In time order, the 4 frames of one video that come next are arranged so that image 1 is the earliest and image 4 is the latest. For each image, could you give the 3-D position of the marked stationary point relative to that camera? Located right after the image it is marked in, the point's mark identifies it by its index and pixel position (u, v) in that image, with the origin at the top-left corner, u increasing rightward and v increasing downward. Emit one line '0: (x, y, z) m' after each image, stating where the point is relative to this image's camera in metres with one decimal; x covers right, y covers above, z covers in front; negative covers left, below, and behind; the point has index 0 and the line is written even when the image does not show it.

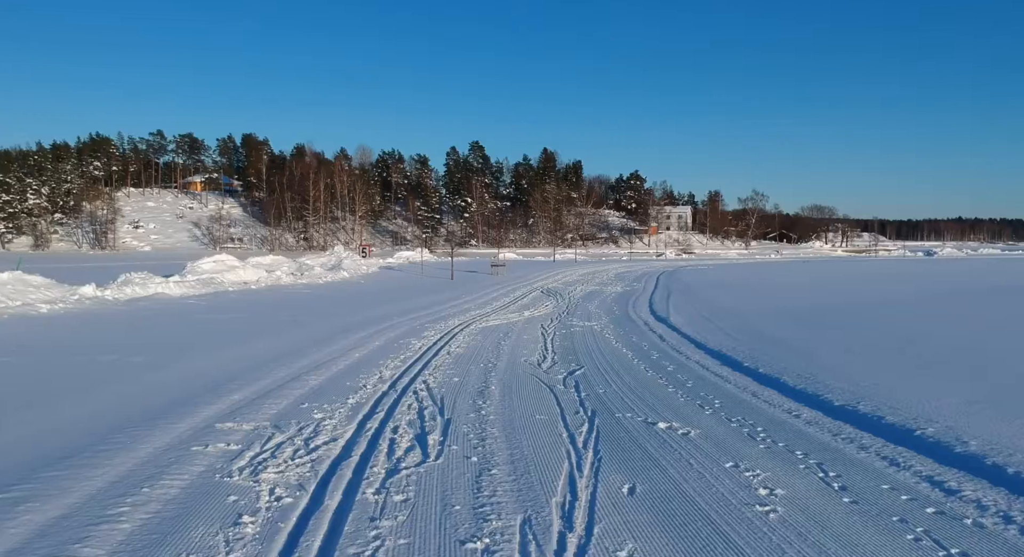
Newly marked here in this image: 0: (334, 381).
0: (-2.5, -1.4, +8.4) m
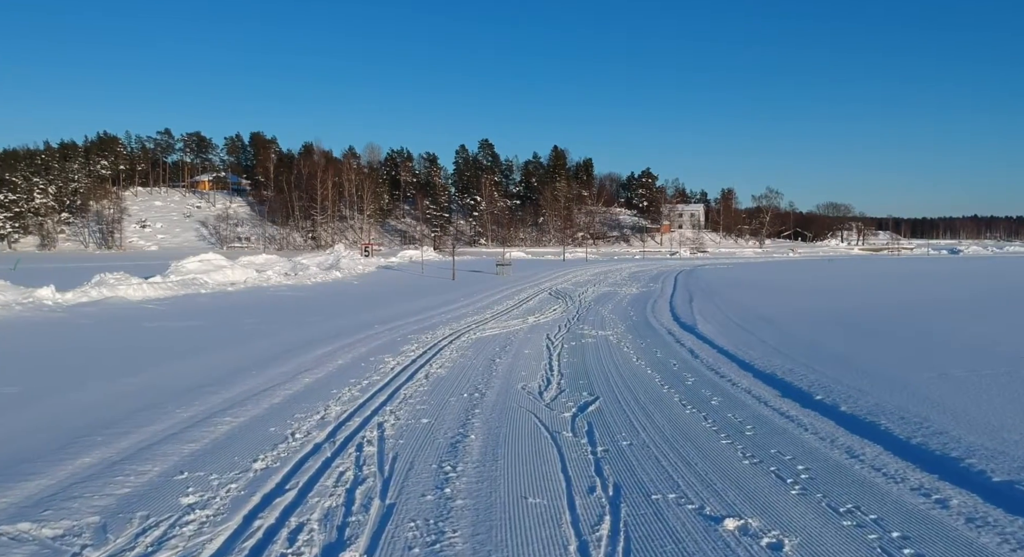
0: (-2.6, -1.5, +6.0) m
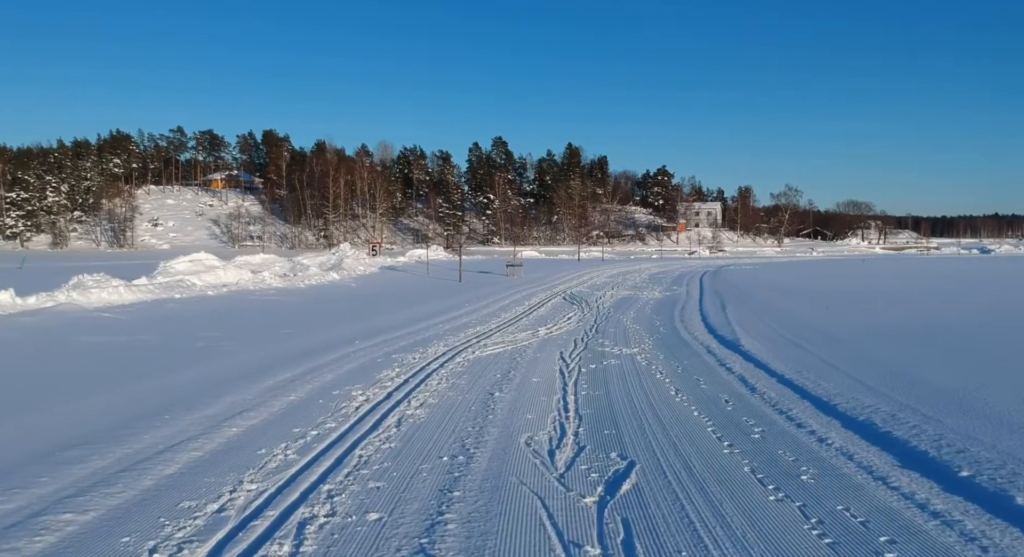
0: (-2.6, -1.6, +3.8) m
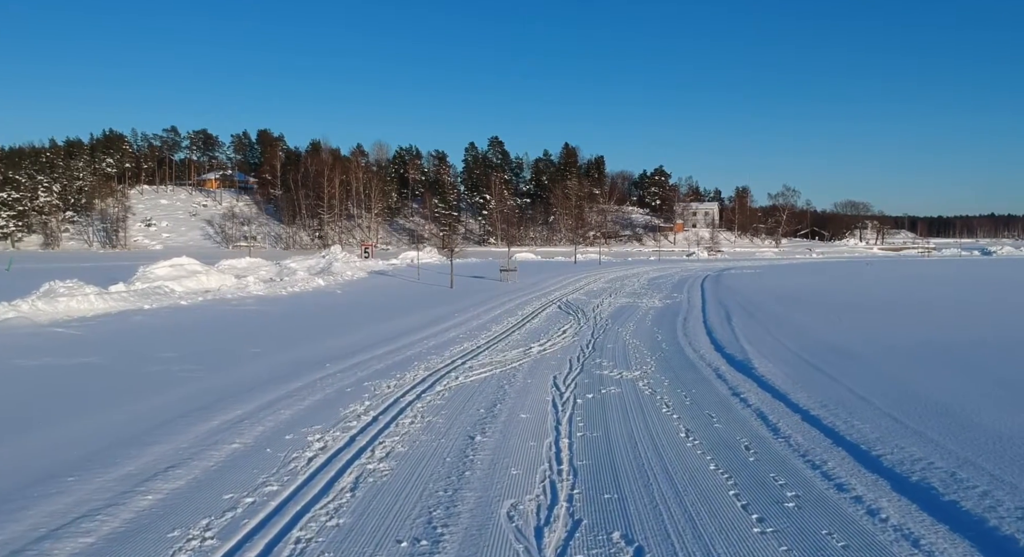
0: (-2.8, -1.9, +2.7) m
